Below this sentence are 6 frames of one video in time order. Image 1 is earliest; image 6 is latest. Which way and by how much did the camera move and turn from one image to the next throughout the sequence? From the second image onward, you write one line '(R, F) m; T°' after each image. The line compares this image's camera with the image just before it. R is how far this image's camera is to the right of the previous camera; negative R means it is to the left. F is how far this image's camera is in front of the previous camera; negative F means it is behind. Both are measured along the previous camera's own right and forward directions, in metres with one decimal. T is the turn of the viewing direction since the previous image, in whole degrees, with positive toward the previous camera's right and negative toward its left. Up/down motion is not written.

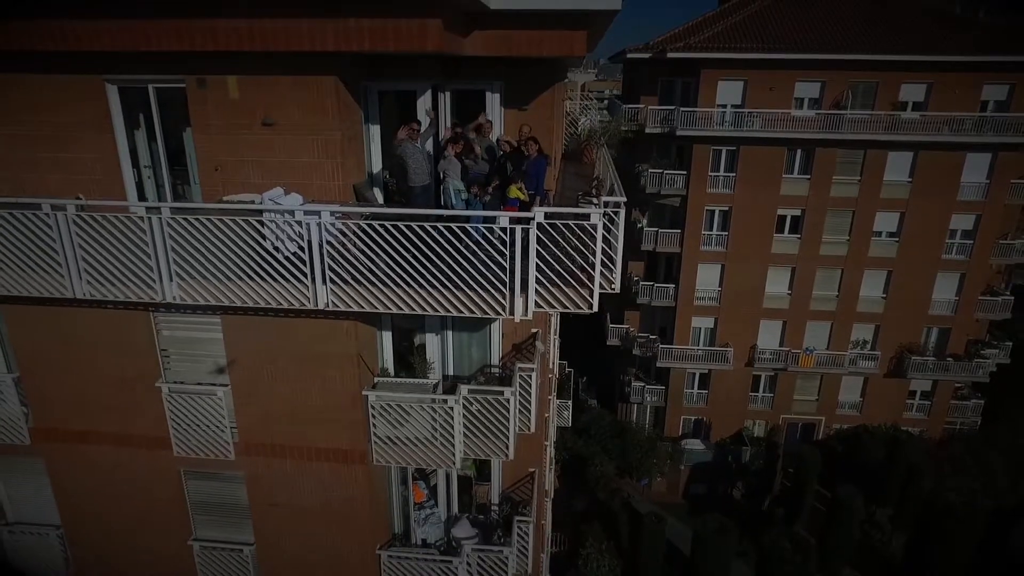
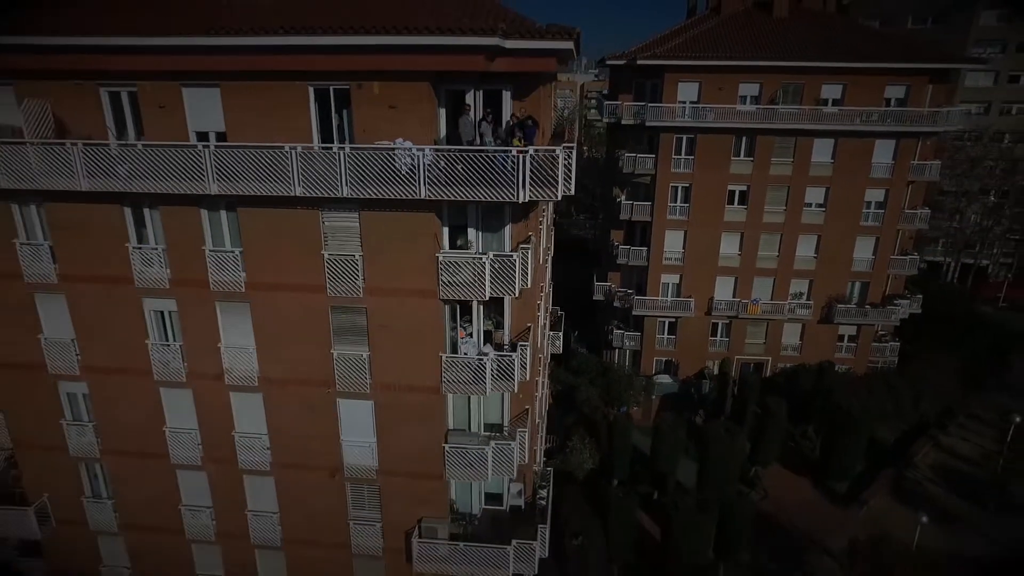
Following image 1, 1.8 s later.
(-0.1, -4.8) m; 0°
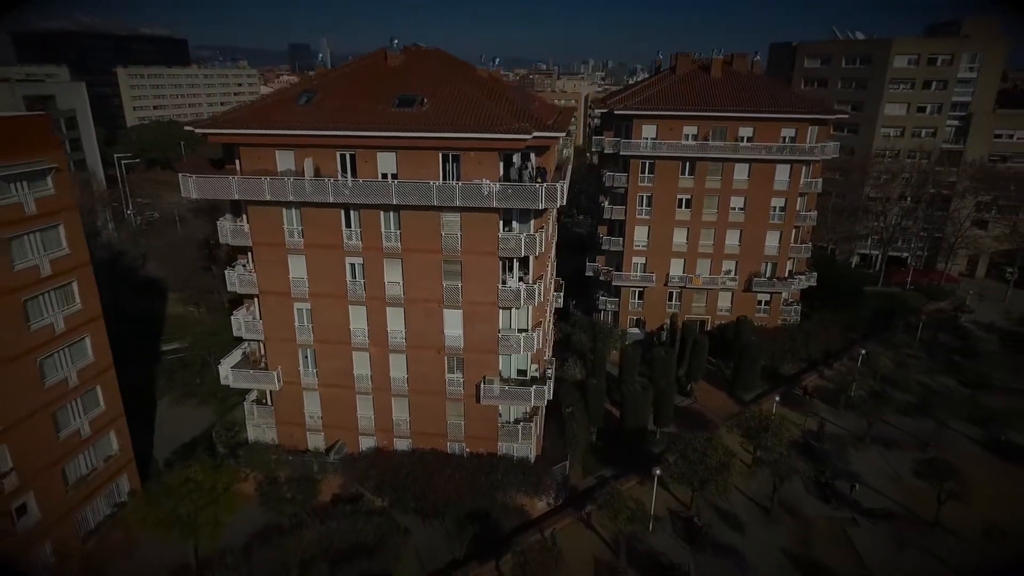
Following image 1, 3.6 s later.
(-0.6, -10.9) m; -1°
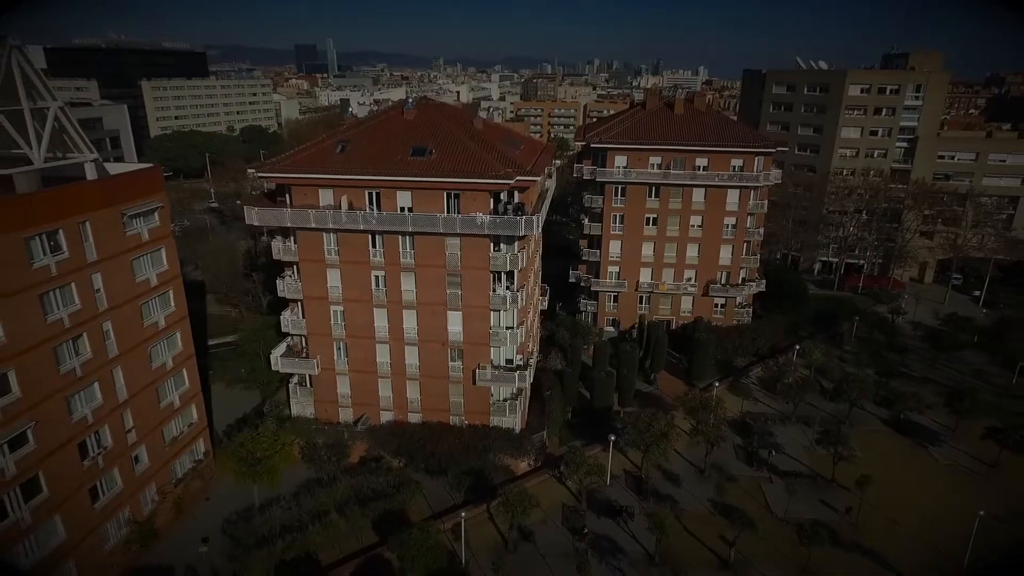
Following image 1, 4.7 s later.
(+0.8, -6.4) m; 0°
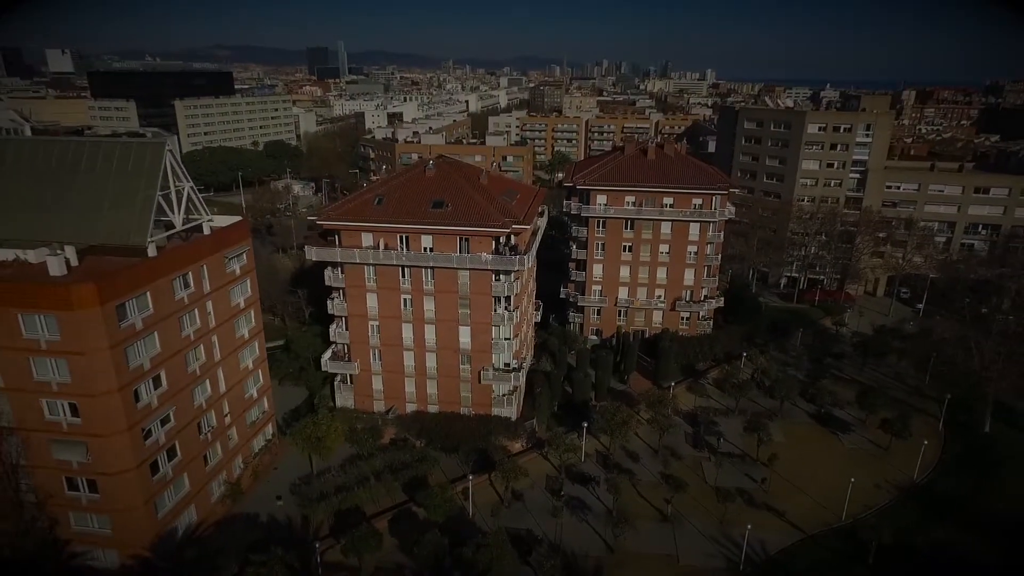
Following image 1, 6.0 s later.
(+0.7, -8.6) m; -1°
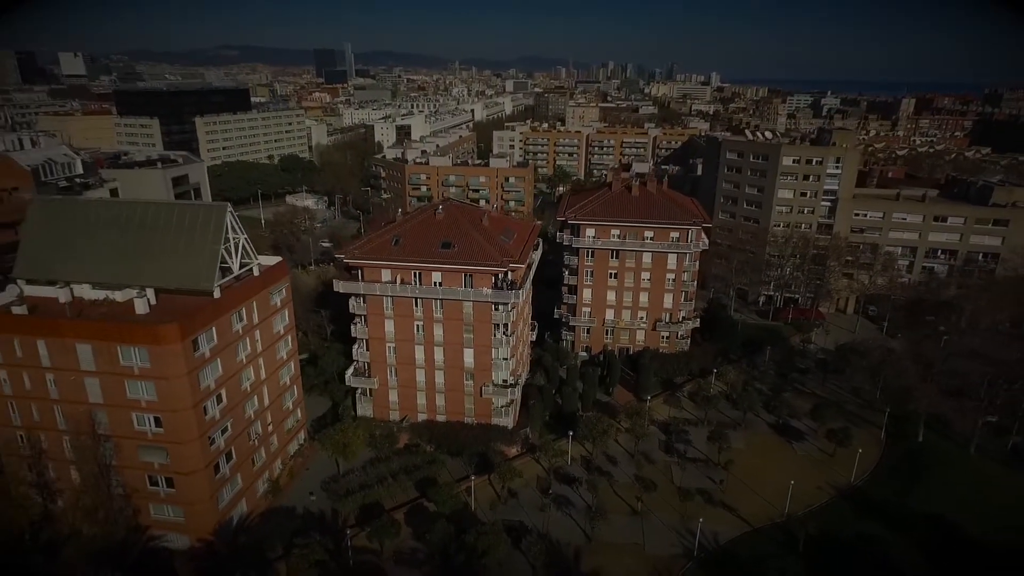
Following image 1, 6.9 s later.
(+0.6, -6.3) m; 0°
